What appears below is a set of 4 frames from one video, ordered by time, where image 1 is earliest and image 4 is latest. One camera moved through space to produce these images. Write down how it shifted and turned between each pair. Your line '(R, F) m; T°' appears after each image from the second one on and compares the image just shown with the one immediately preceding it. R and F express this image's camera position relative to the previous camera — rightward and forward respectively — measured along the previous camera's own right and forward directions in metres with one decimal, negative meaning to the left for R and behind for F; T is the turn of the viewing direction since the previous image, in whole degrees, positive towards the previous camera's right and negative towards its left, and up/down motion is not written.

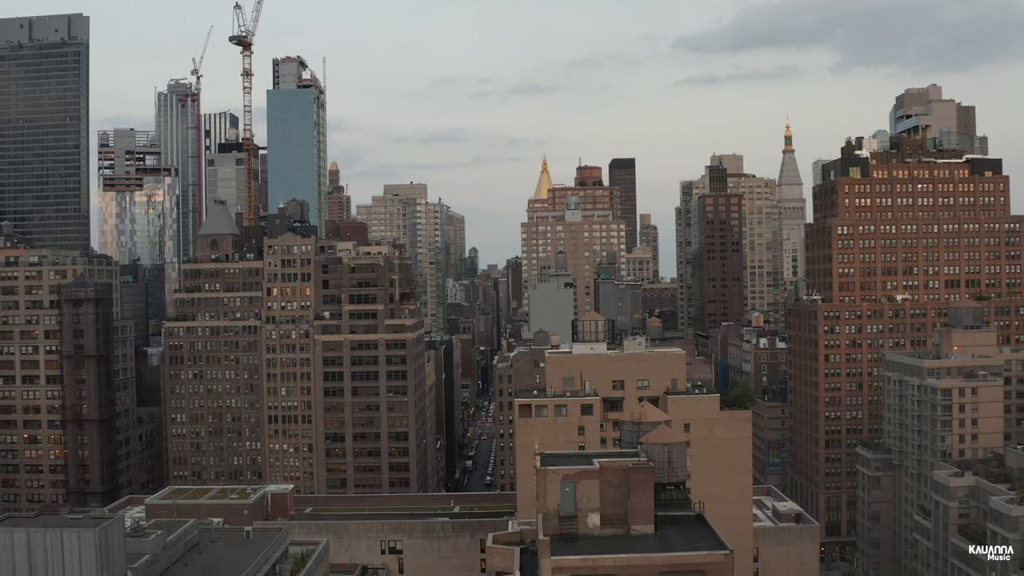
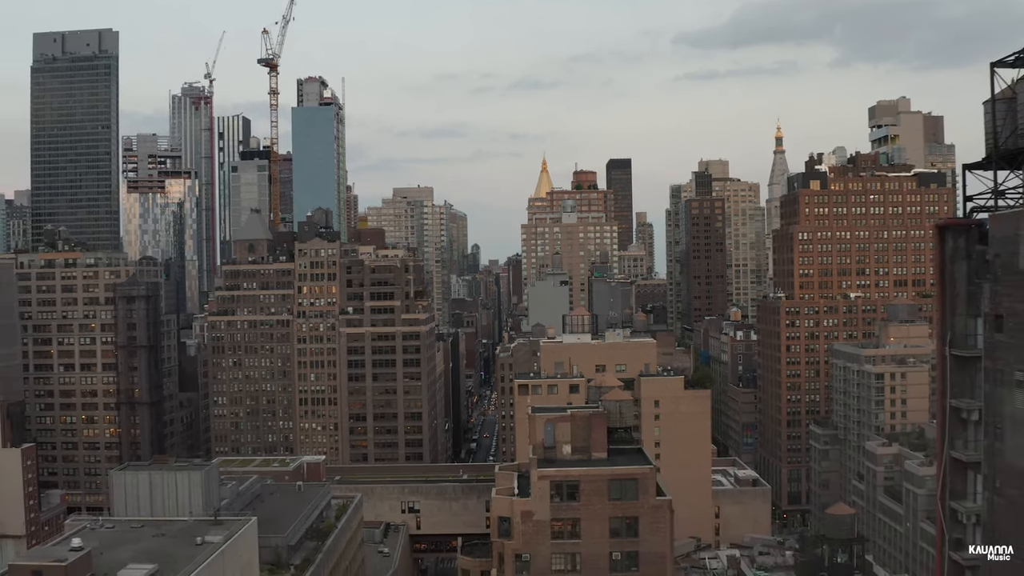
(0.0, -18.5) m; 0°
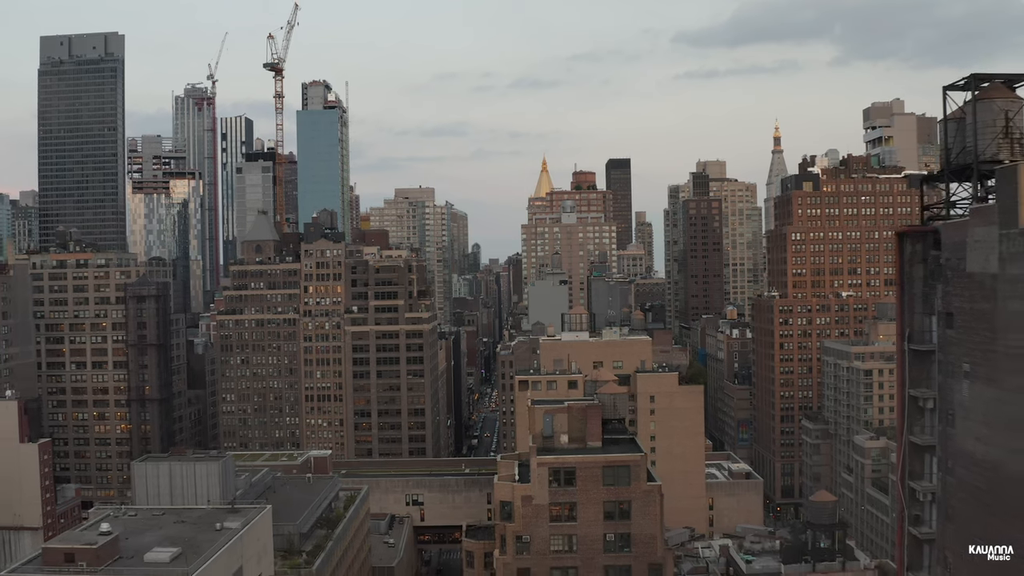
(0.0, -4.1) m; 0°
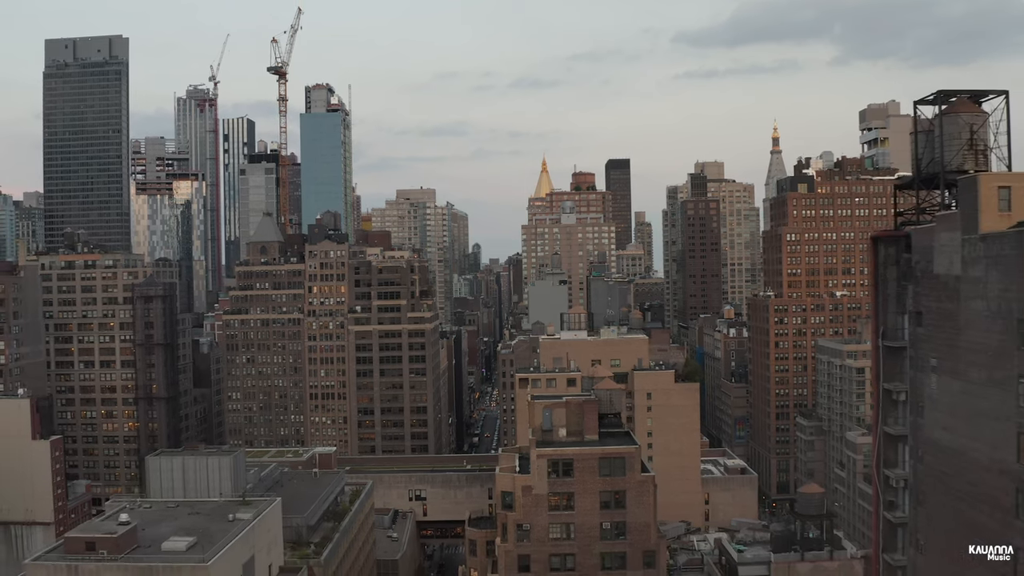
(0.0, -3.0) m; 0°
